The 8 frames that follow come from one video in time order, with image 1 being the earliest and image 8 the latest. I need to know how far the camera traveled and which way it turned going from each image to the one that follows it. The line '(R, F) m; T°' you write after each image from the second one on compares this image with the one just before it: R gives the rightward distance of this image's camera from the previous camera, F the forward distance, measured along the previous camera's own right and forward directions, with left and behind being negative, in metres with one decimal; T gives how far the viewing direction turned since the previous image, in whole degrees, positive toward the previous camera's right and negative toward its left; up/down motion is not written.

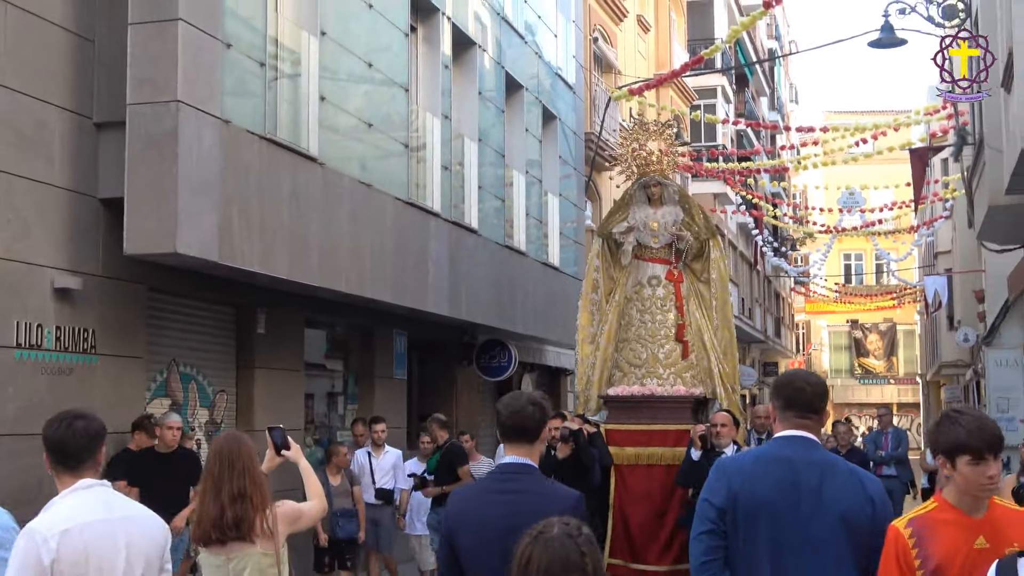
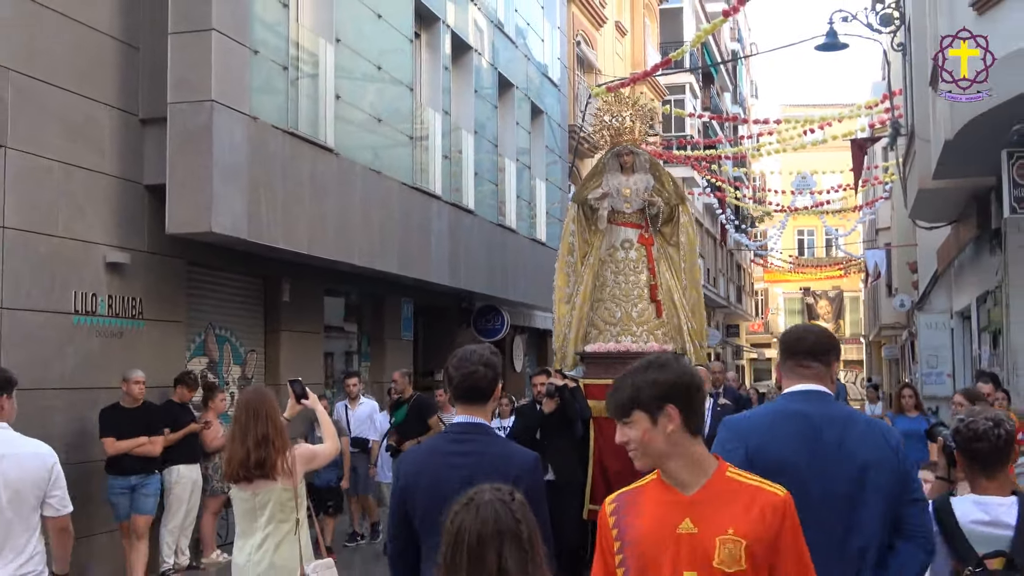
(0.0, -1.1) m; 0°
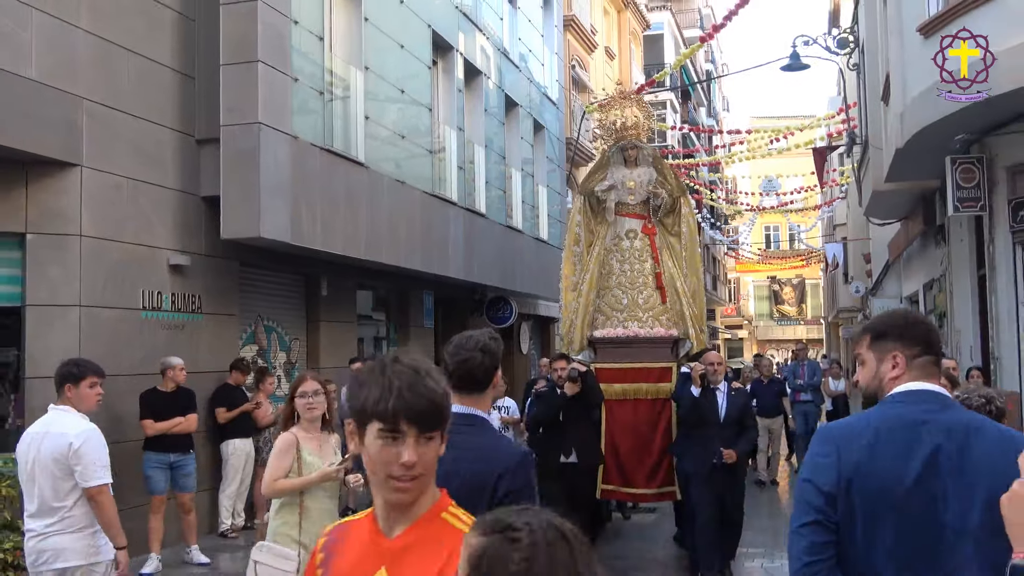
(-0.3, -1.4) m; +1°
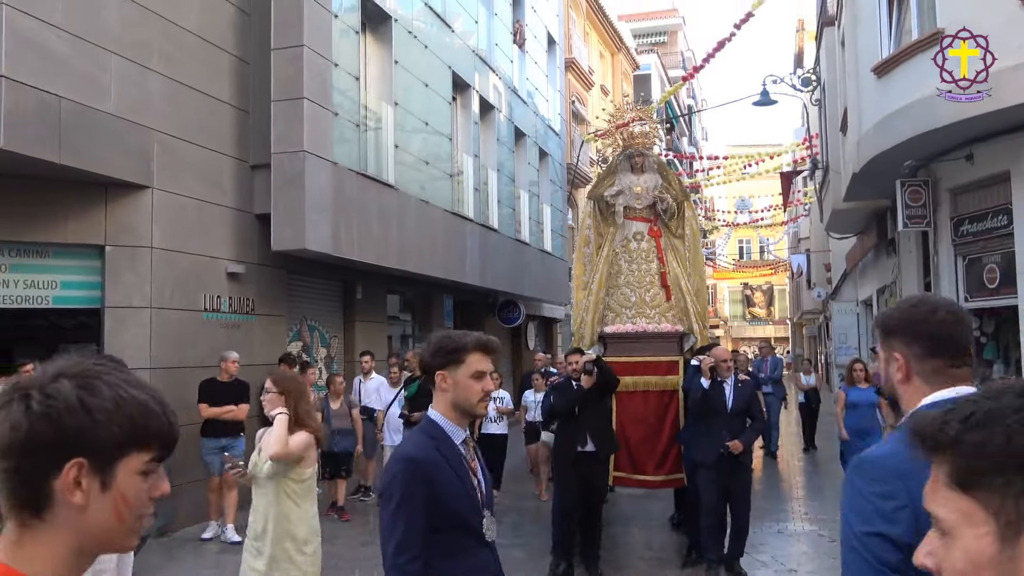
(-0.2, -1.6) m; 0°
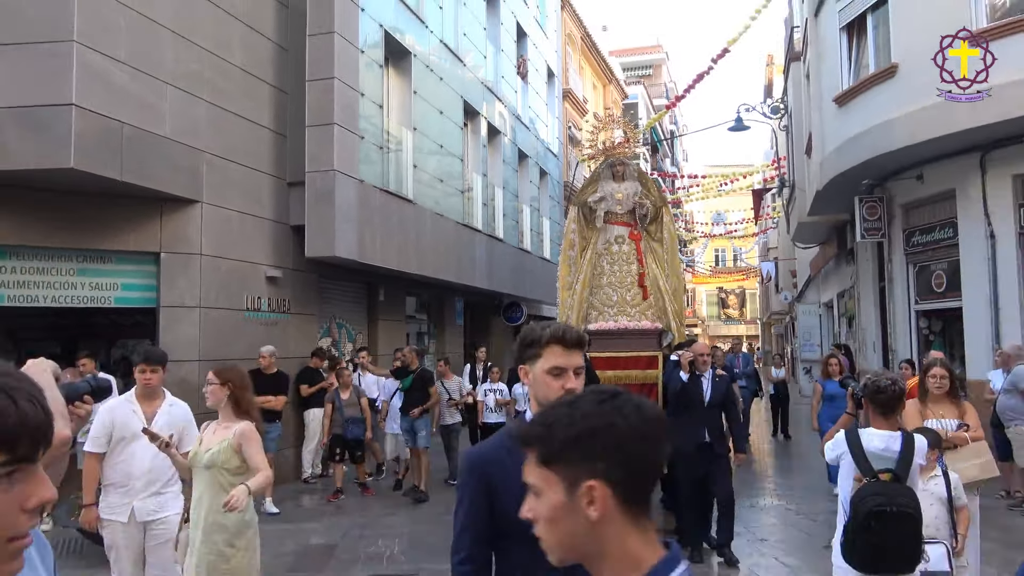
(-0.2, -1.6) m; 0°
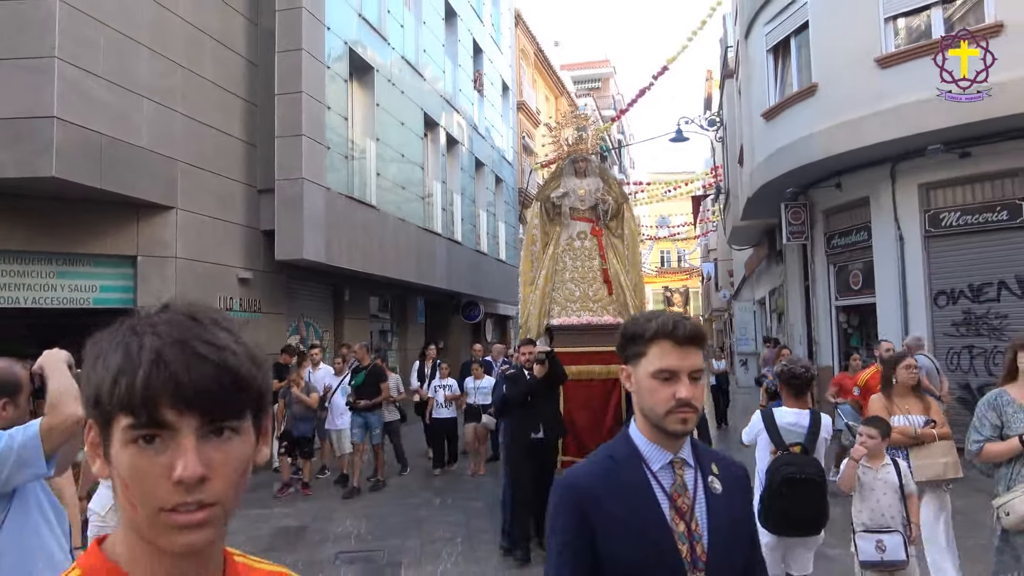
(-0.1, -0.9) m; +3°
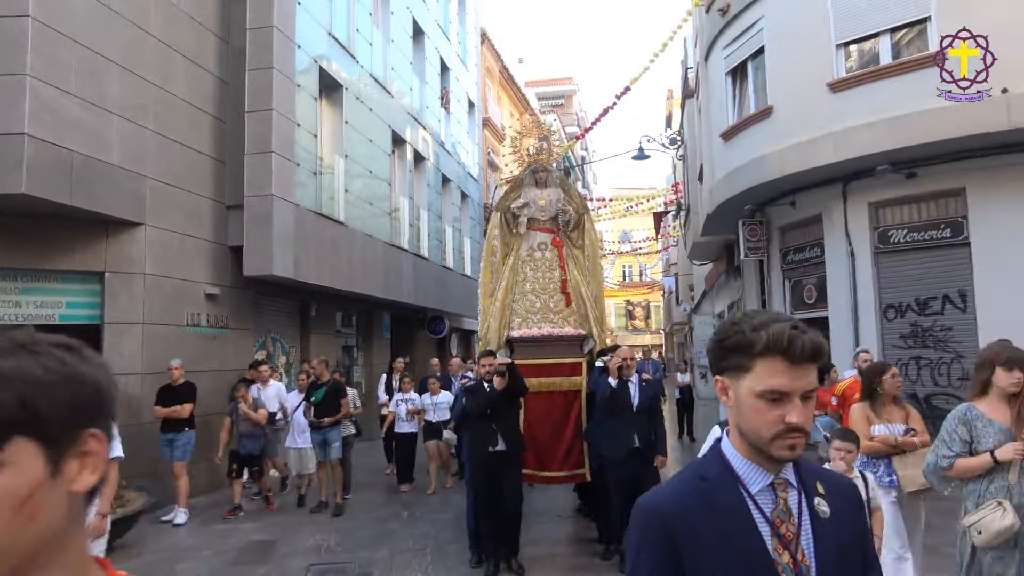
(0.0, -0.3) m; +2°
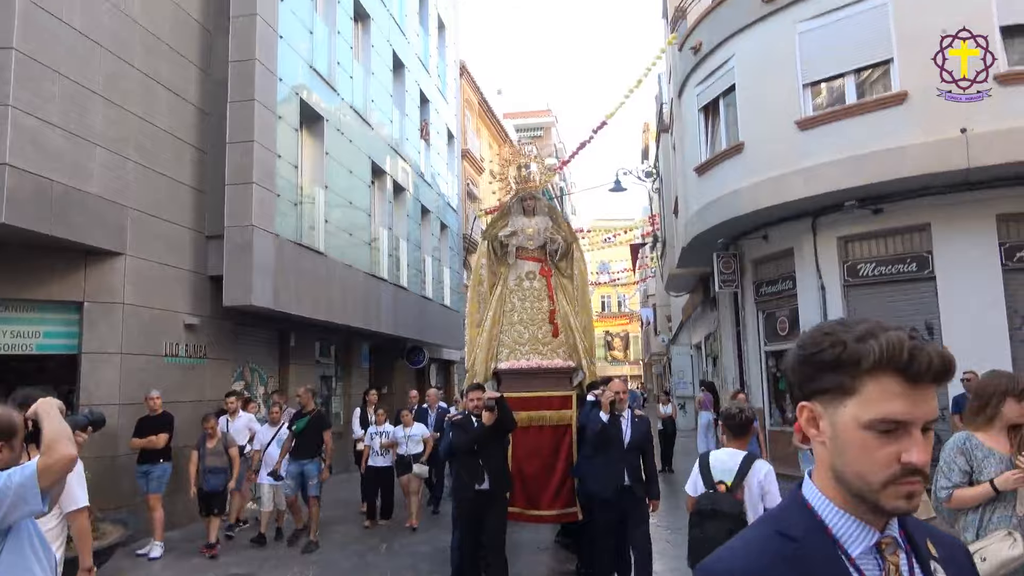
(0.0, -0.1) m; +1°
